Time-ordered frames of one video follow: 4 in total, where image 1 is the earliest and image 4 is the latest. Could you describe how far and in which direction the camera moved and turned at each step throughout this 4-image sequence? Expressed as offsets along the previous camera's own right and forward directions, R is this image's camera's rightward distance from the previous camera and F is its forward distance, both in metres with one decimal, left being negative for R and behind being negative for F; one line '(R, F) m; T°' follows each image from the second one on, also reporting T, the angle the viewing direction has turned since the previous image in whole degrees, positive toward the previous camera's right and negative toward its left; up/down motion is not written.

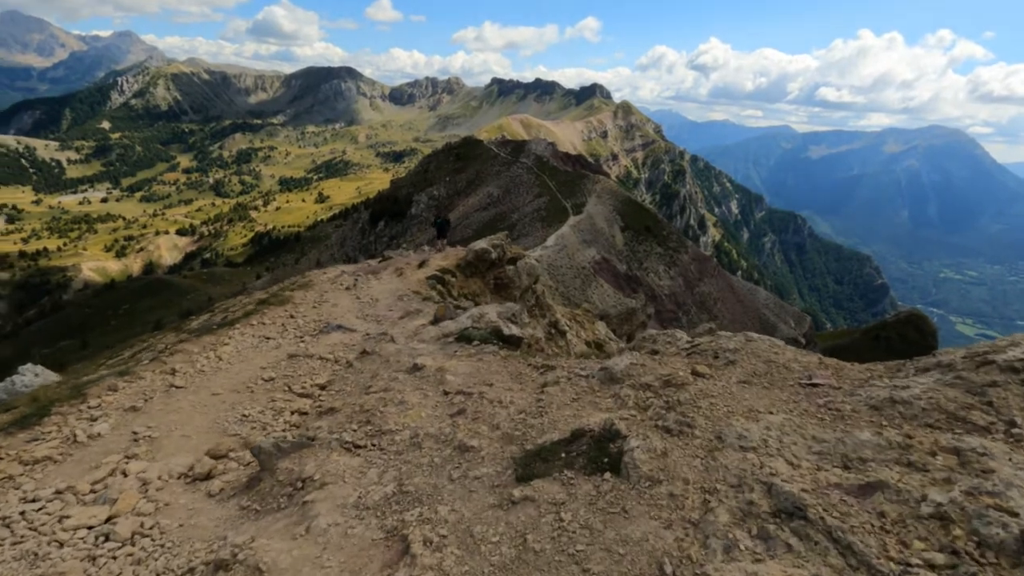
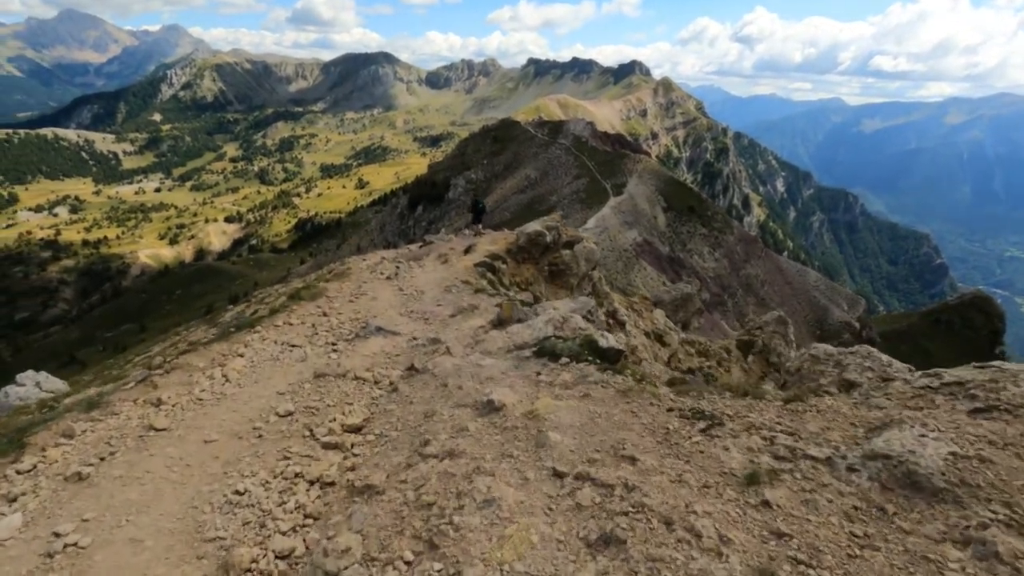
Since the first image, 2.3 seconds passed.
(-1.6, +6.1) m; -3°
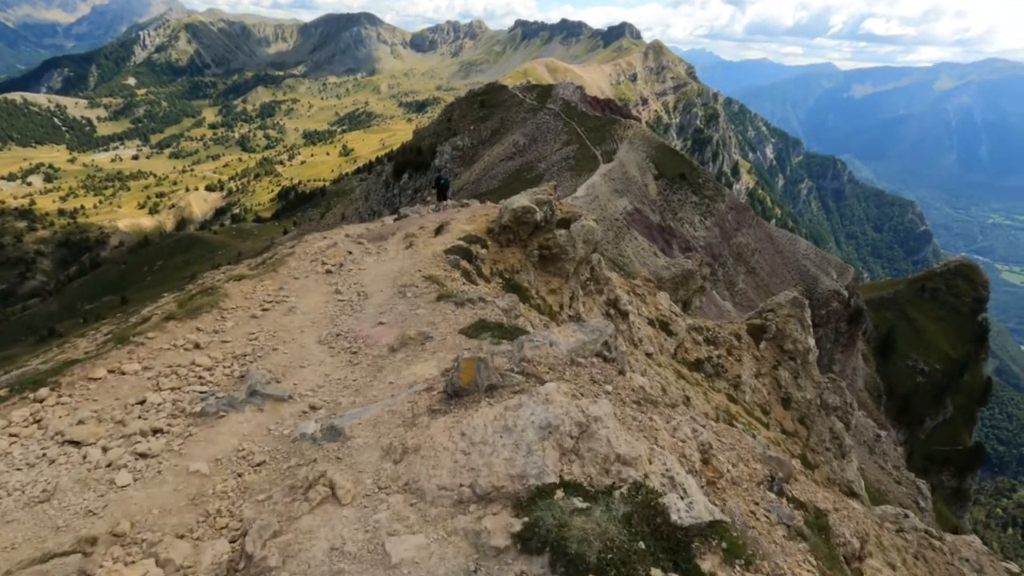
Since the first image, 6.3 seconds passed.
(+0.5, +10.4) m; +1°
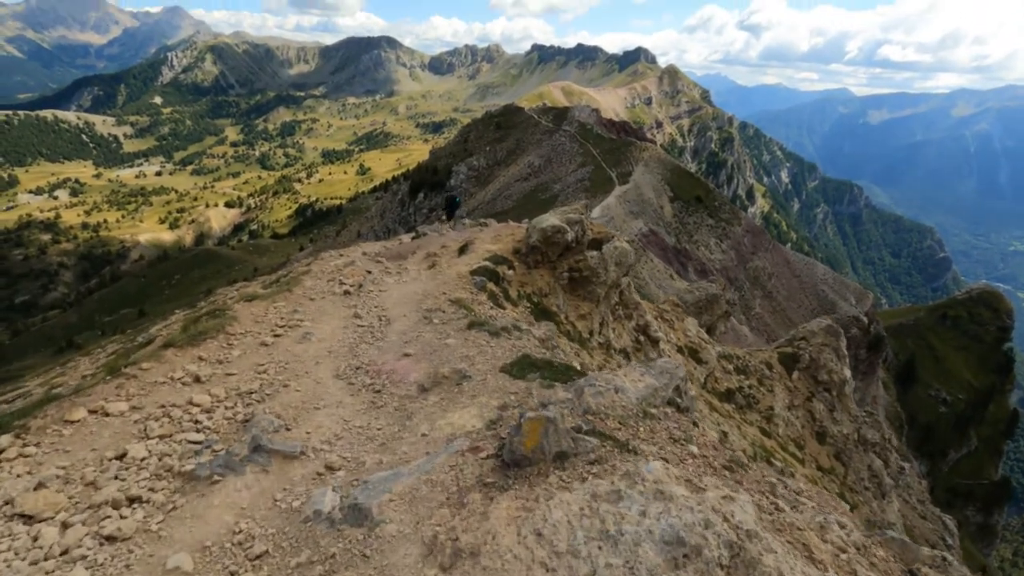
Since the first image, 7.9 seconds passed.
(-1.0, +2.8) m; -1°
